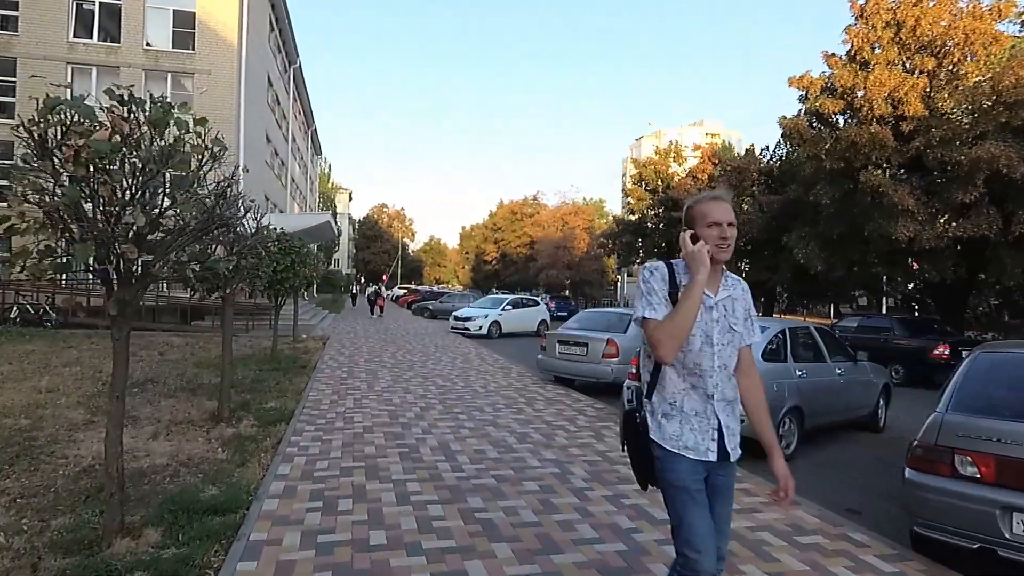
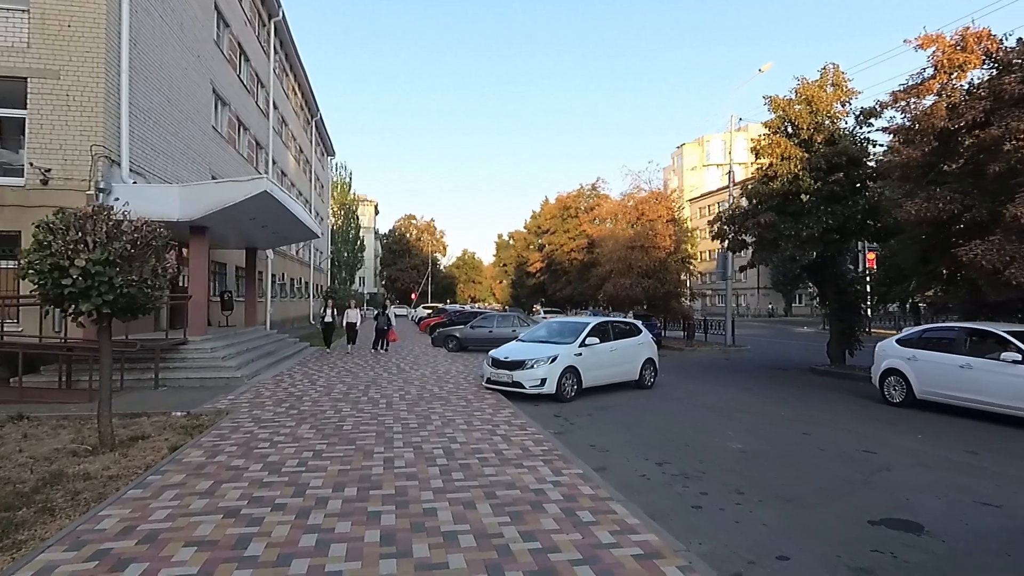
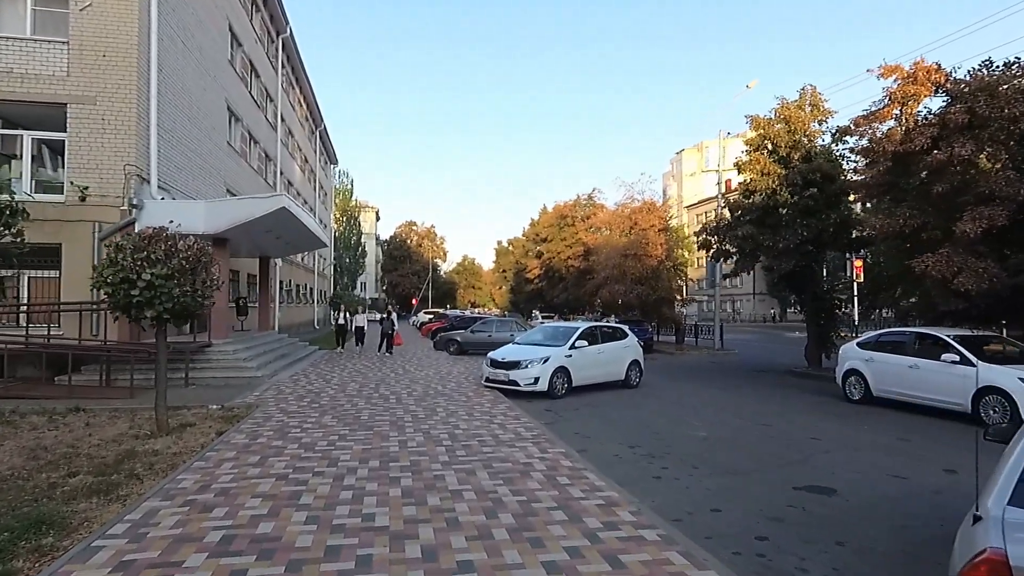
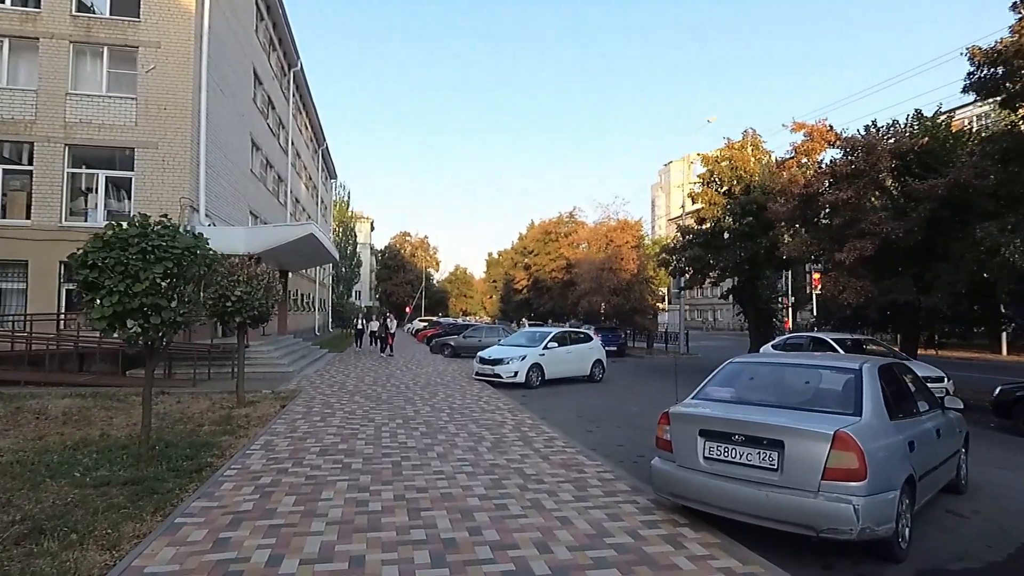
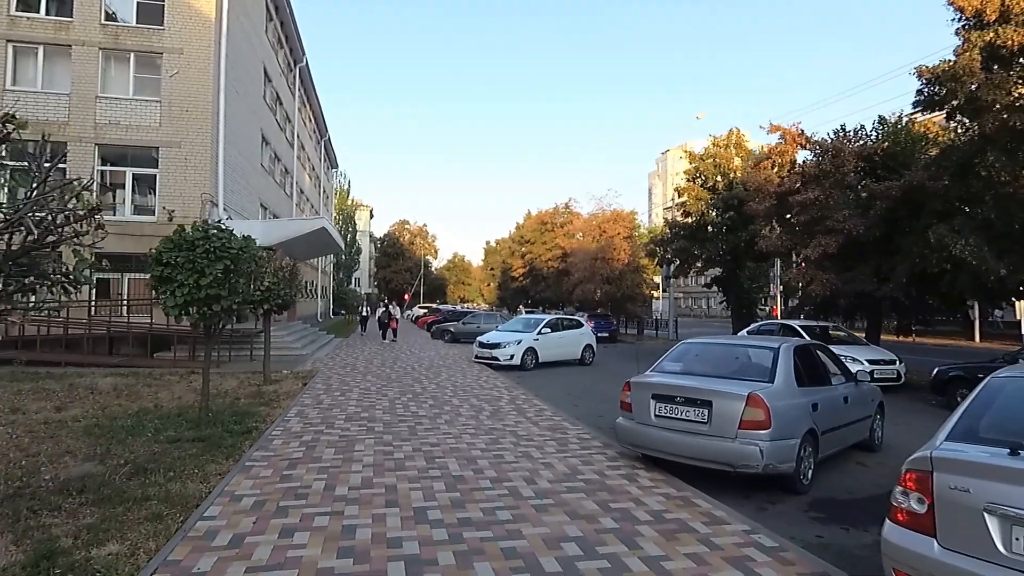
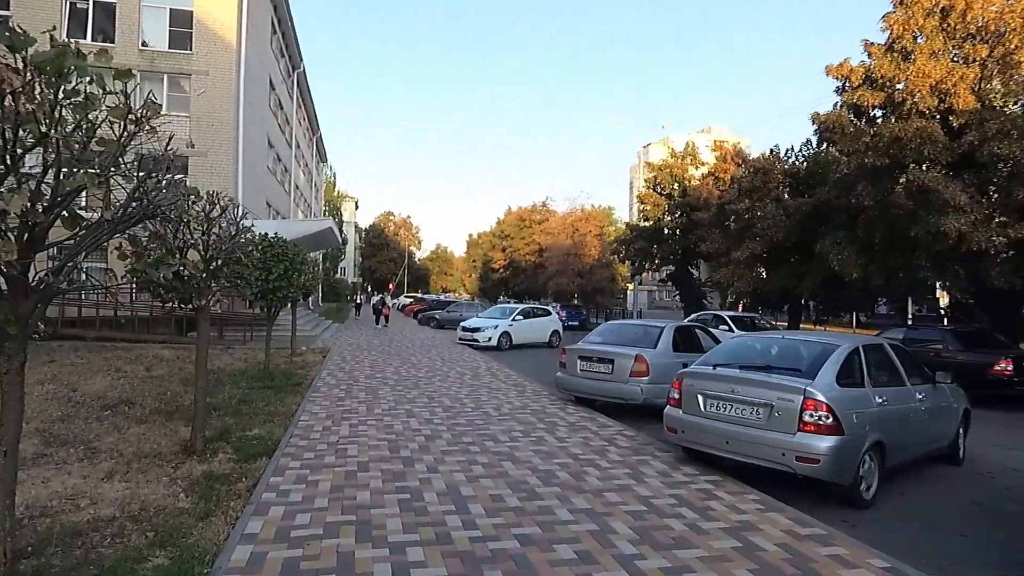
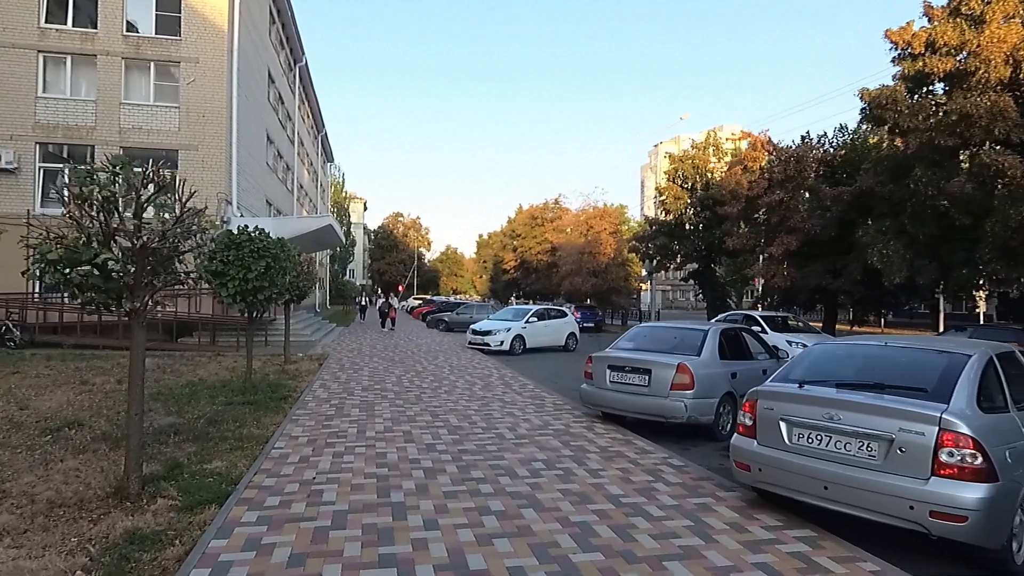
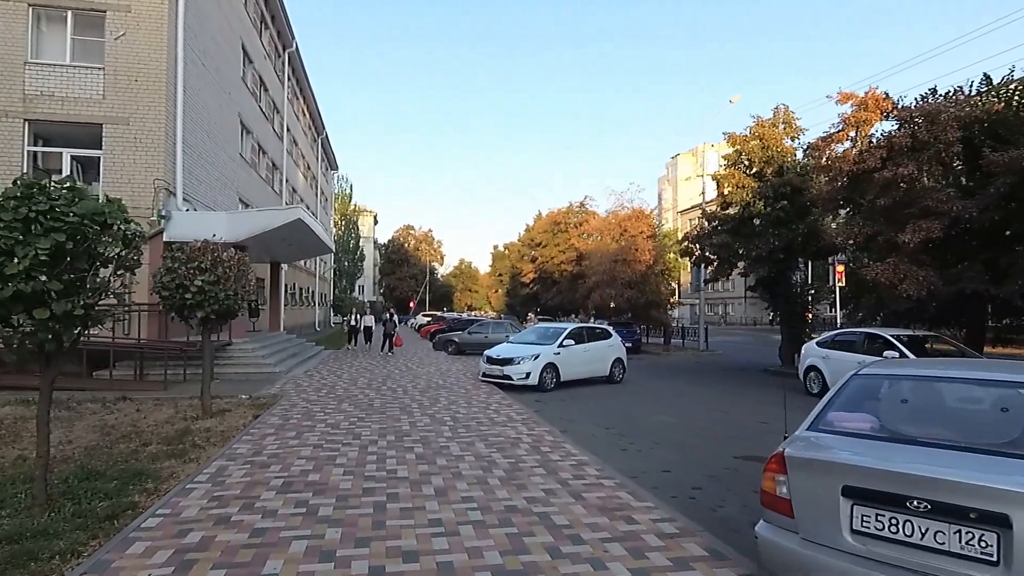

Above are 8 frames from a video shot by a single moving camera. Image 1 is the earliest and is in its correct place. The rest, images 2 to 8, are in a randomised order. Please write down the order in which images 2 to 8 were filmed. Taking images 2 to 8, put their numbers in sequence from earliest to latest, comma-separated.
6, 7, 5, 4, 8, 3, 2
